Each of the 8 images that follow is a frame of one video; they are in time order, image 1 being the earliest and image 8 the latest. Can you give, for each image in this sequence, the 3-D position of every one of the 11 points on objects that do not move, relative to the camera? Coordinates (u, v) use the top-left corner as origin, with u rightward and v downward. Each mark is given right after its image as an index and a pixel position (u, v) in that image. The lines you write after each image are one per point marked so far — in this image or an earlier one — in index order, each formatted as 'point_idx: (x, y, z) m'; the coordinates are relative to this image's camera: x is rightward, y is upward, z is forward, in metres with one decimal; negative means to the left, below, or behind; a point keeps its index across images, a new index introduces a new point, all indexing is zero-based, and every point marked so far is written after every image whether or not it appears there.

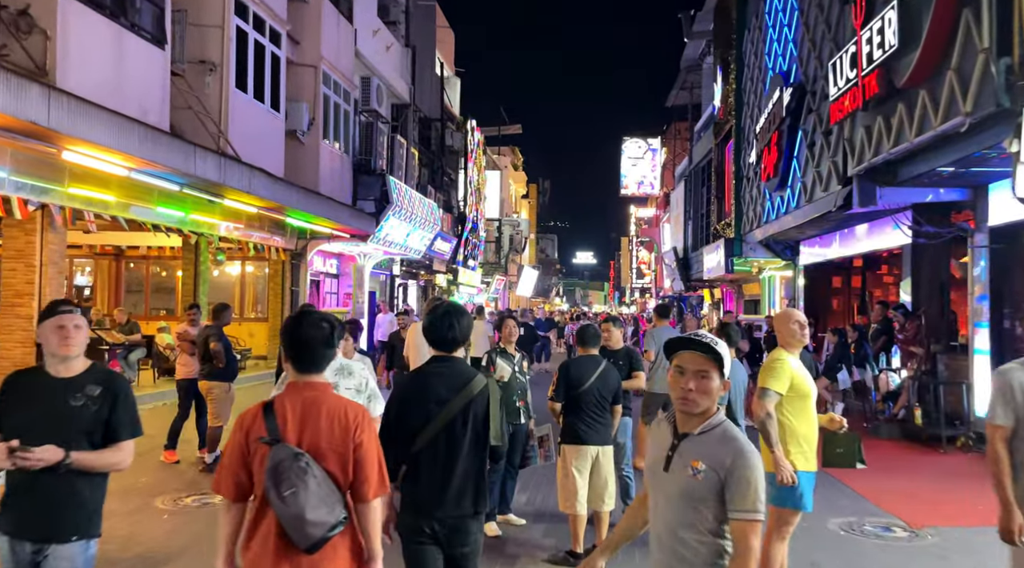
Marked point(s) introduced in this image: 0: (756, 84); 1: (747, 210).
0: (+5.3, +4.4, +18.3) m
1: (+5.5, +1.7, +19.7) m
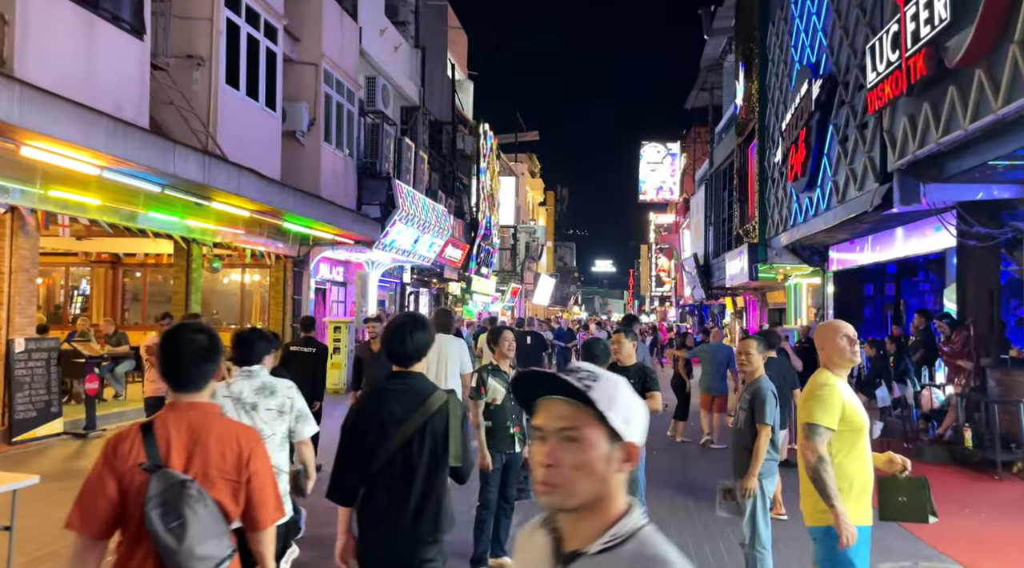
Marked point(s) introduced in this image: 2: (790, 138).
0: (+5.5, +4.2, +17.2) m
1: (+5.8, +1.6, +18.6) m
2: (+5.2, +2.7, +15.6) m
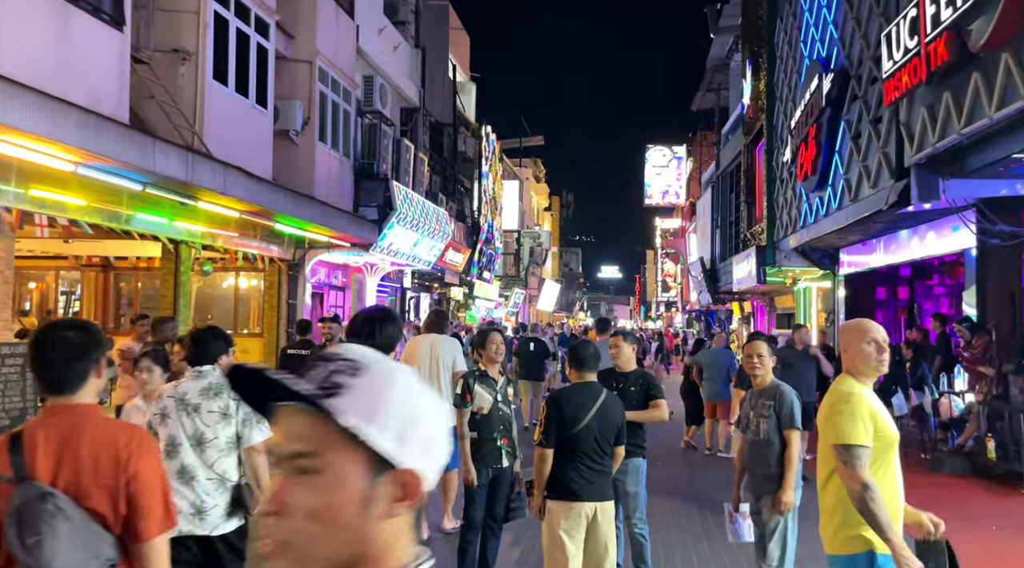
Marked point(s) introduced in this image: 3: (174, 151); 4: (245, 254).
0: (+5.5, +4.1, +16.7) m
1: (+5.8, +1.5, +18.0) m
2: (+5.1, +2.7, +15.1) m
3: (-4.3, +1.7, +10.8) m
4: (-5.9, +0.7, +18.5) m
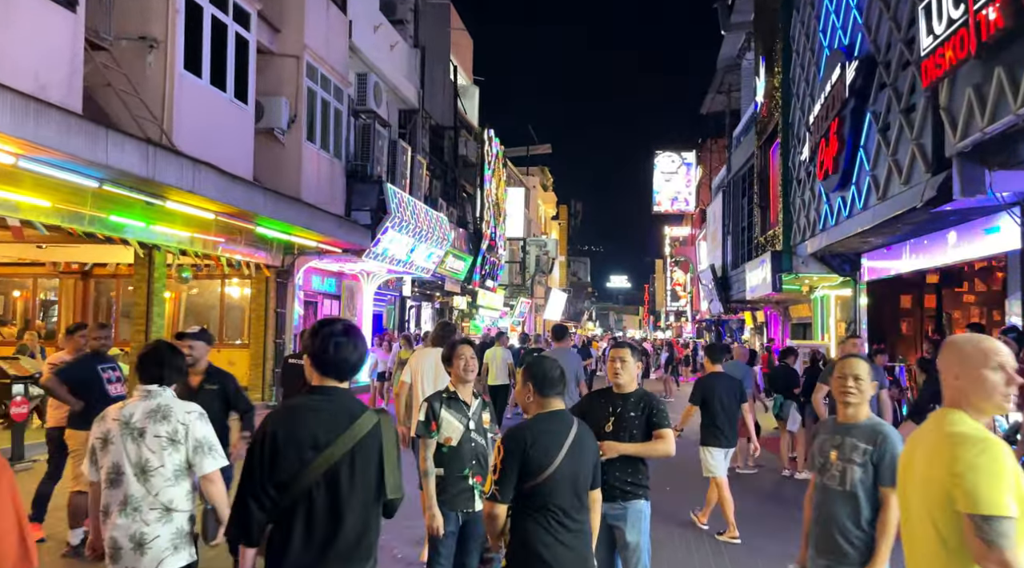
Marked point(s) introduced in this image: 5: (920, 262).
0: (+5.5, +4.0, +15.6) m
1: (+5.8, +1.3, +16.9) m
2: (+5.1, +2.5, +14.0) m
3: (-4.4, +1.6, +9.8) m
4: (-5.9, +0.5, +17.5) m
5: (+6.4, +0.3, +13.3) m
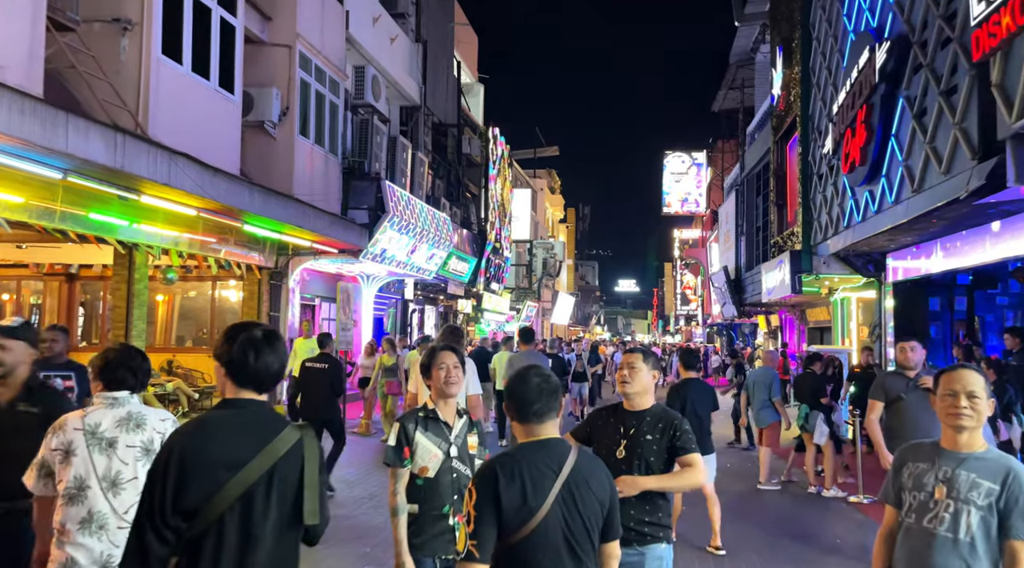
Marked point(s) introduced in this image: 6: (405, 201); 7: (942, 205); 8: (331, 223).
0: (+5.5, +4.0, +14.7) m
1: (+5.8, +1.3, +16.0) m
2: (+5.1, +2.5, +13.1) m
3: (-4.4, +1.6, +8.9) m
4: (-5.8, +0.5, +16.7) m
5: (+6.5, +0.3, +12.3) m
6: (-2.5, +1.9, +19.3) m
7: (+4.7, +0.9, +9.3) m
8: (-3.4, +1.1, +15.8) m
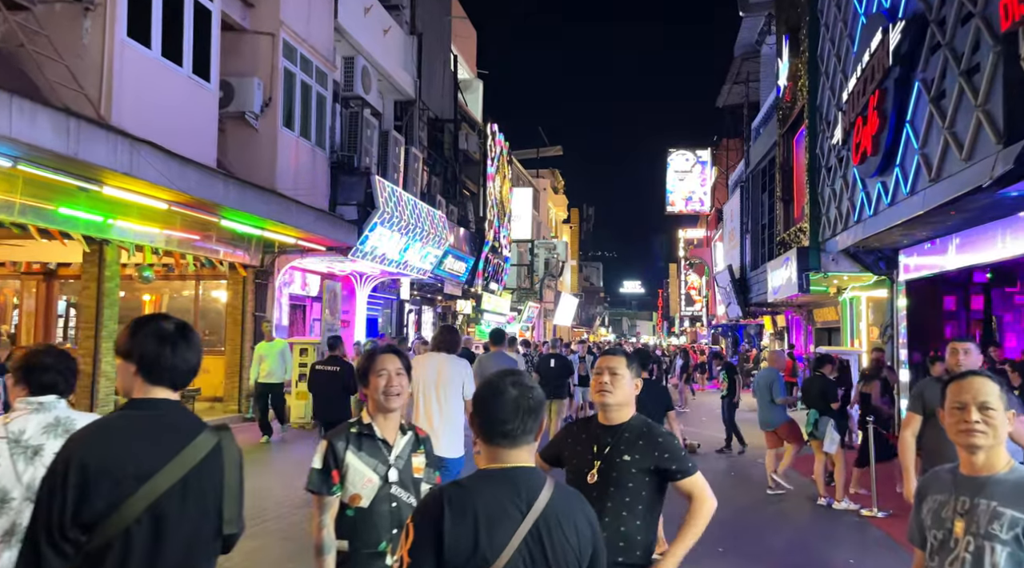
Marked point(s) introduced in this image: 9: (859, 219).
0: (+5.4, +4.0, +14.0) m
1: (+5.7, +1.3, +15.3) m
2: (+5.0, +2.6, +12.3) m
3: (-4.6, +1.7, +8.3) m
4: (-5.9, +0.5, +16.0) m
5: (+6.3, +0.4, +11.6) m
6: (-2.6, +1.9, +18.7) m
7: (+4.6, +0.9, +8.5) m
8: (-3.5, +1.2, +15.1) m
9: (+5.4, +1.0, +13.0) m
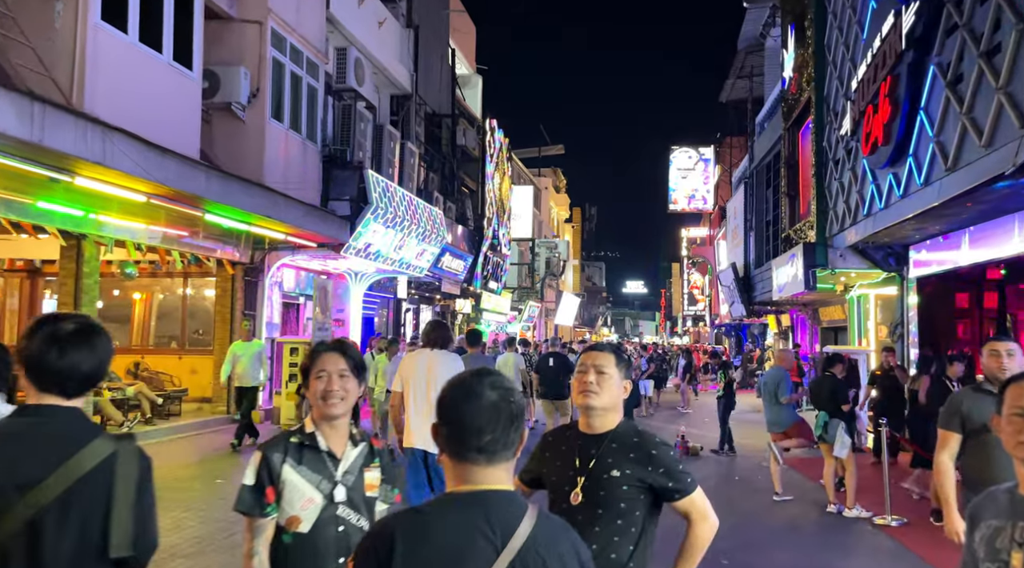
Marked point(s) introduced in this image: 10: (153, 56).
0: (+5.3, +4.1, +13.5) m
1: (+5.7, +1.4, +14.8) m
2: (+4.9, +2.6, +11.8) m
3: (-4.7, +1.7, +7.8) m
4: (-6.0, +0.5, +15.5) m
5: (+6.3, +0.4, +11.1) m
6: (-2.6, +2.0, +18.2) m
7: (+4.5, +1.0, +8.0) m
8: (-3.6, +1.2, +14.6) m
9: (+5.3, +1.1, +12.5) m
10: (-4.7, +2.9, +10.9) m
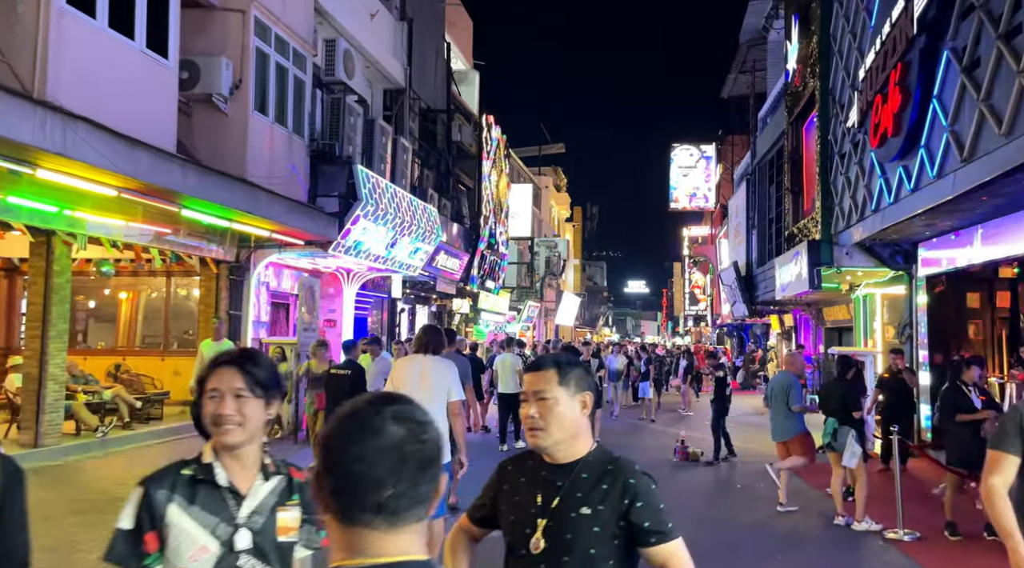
0: (+5.2, +4.1, +12.9) m
1: (+5.6, +1.4, +14.2) m
2: (+4.8, +2.6, +11.3) m
3: (-4.8, +1.7, +7.3) m
4: (-6.1, +0.6, +15.0) m
5: (+6.1, +0.4, +10.5) m
6: (-2.7, +2.0, +17.6) m
7: (+4.4, +1.0, +7.5) m
8: (-3.7, +1.2, +14.1) m
9: (+5.2, +1.1, +11.9) m
10: (-4.8, +3.0, +10.3) m
